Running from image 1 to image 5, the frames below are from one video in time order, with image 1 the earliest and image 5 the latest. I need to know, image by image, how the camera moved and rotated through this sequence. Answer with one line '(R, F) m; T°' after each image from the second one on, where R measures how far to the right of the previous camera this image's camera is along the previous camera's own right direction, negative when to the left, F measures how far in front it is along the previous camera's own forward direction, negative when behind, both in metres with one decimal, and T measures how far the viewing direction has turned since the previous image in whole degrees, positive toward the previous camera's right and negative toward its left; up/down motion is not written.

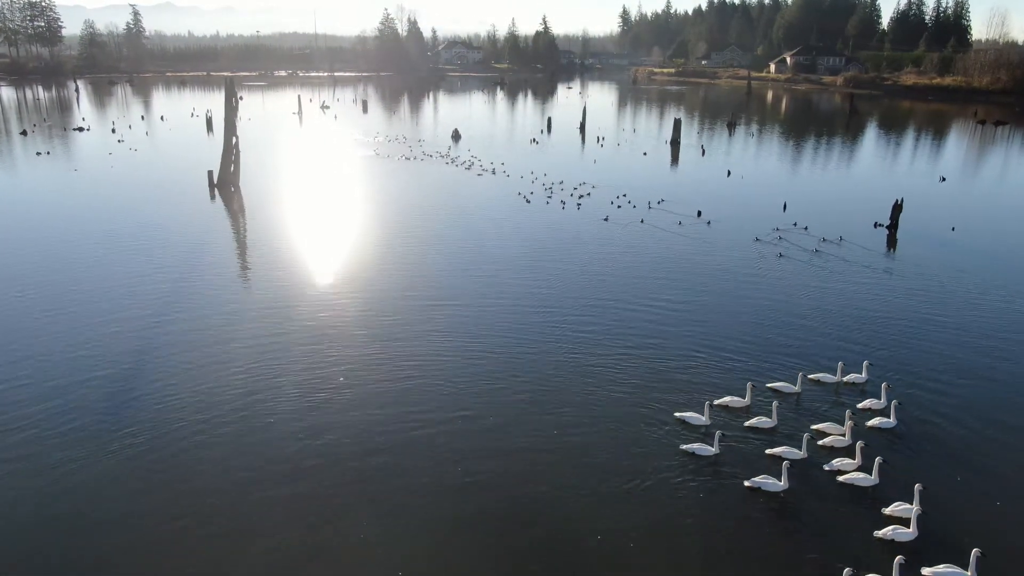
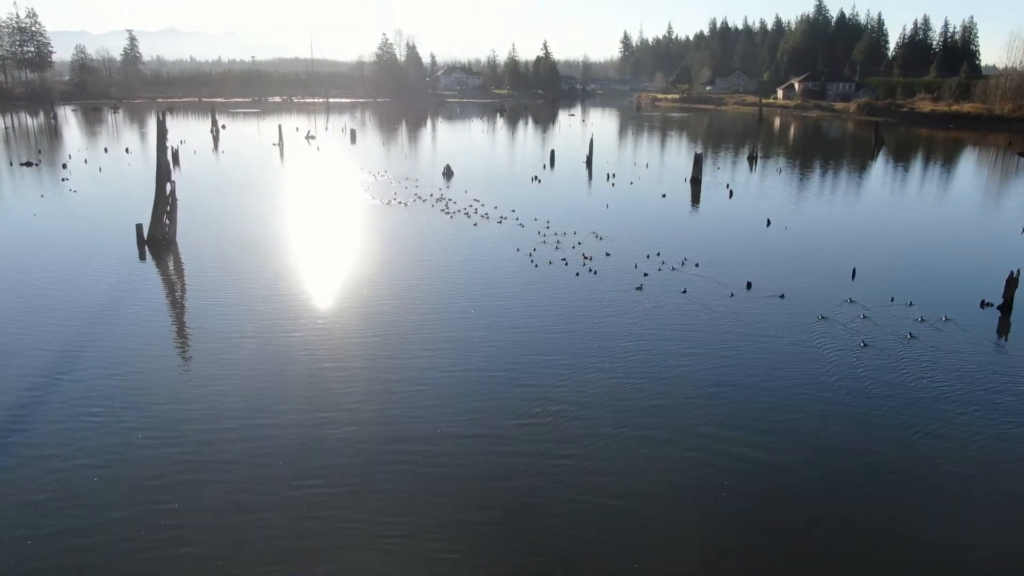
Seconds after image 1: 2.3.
(0.0, +3.2) m; 0°
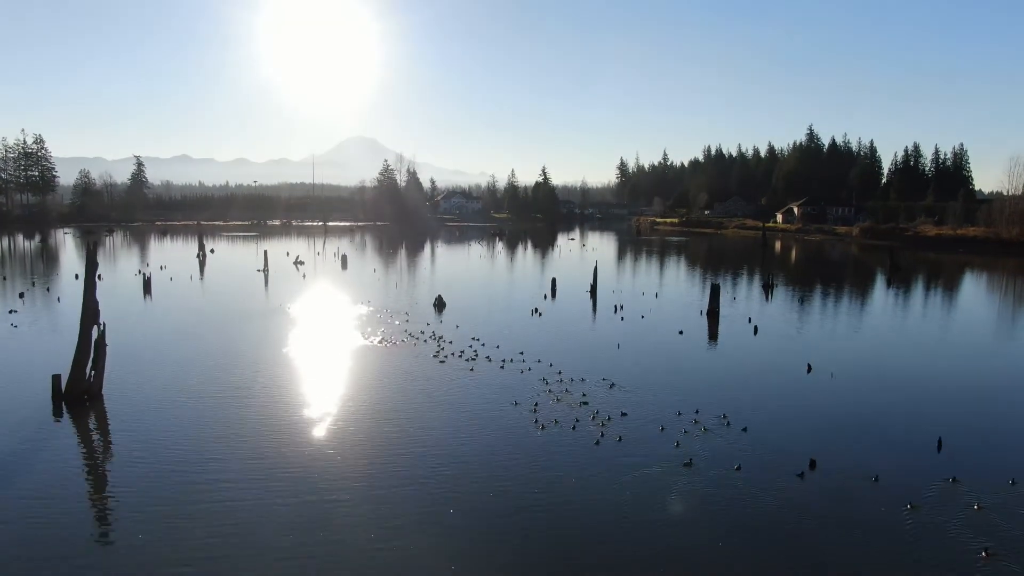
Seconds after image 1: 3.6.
(+0.1, +2.6) m; 0°
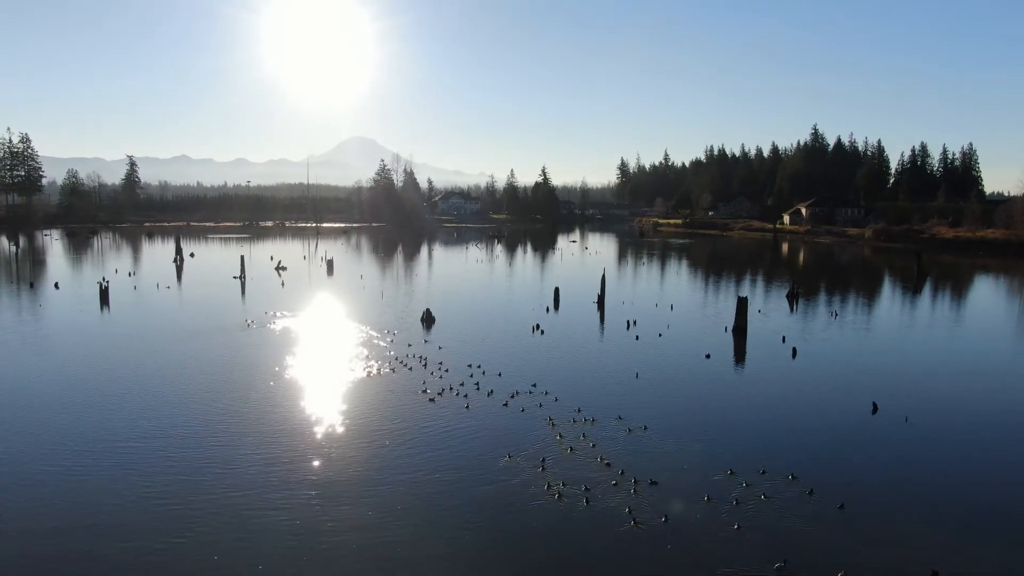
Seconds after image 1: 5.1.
(0.0, +2.7) m; 0°
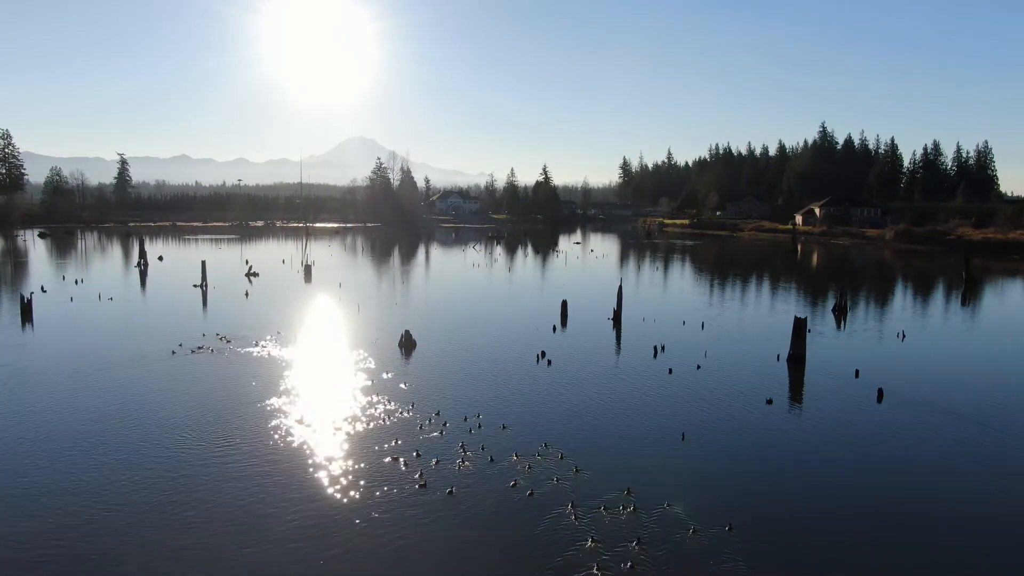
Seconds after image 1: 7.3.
(0.0, +3.9) m; 0°
